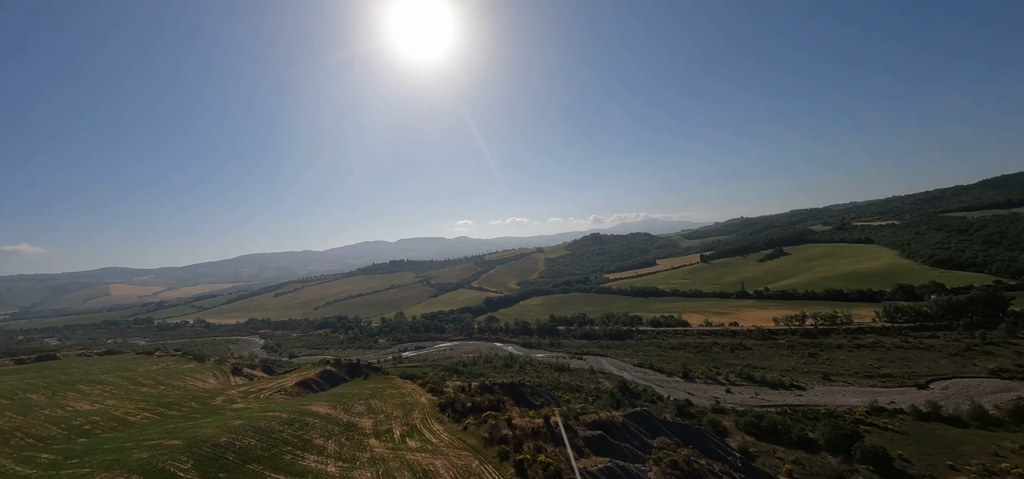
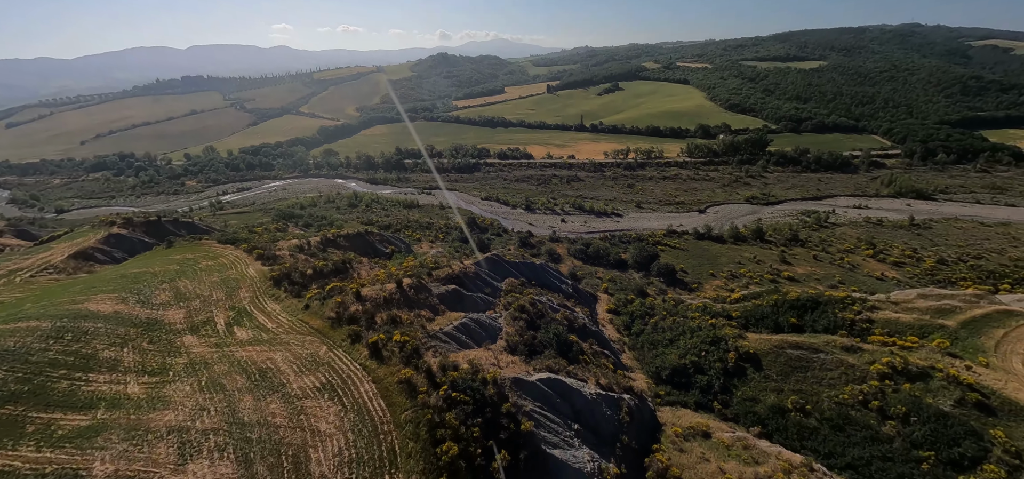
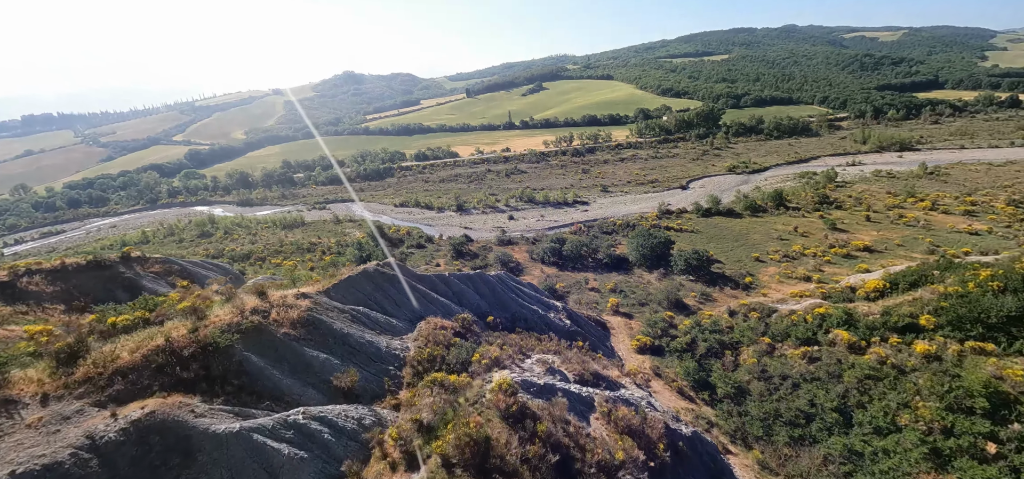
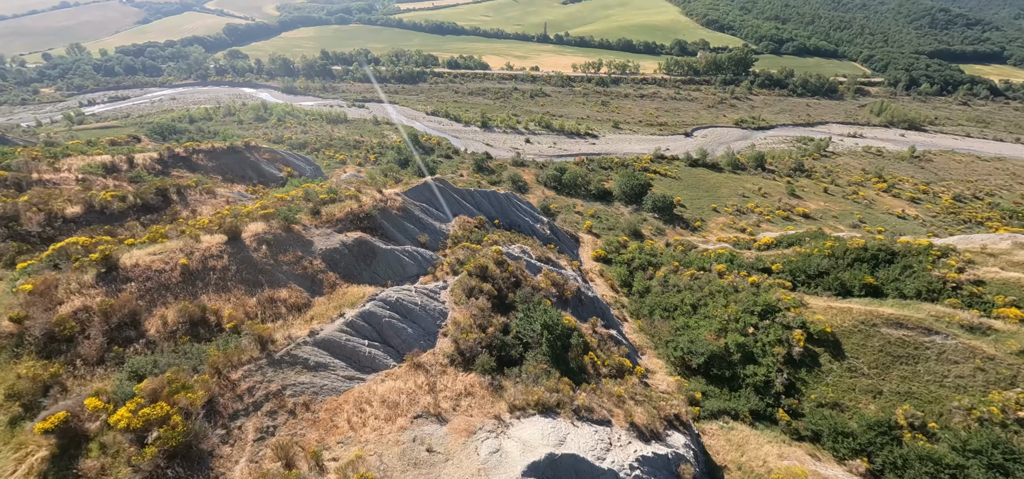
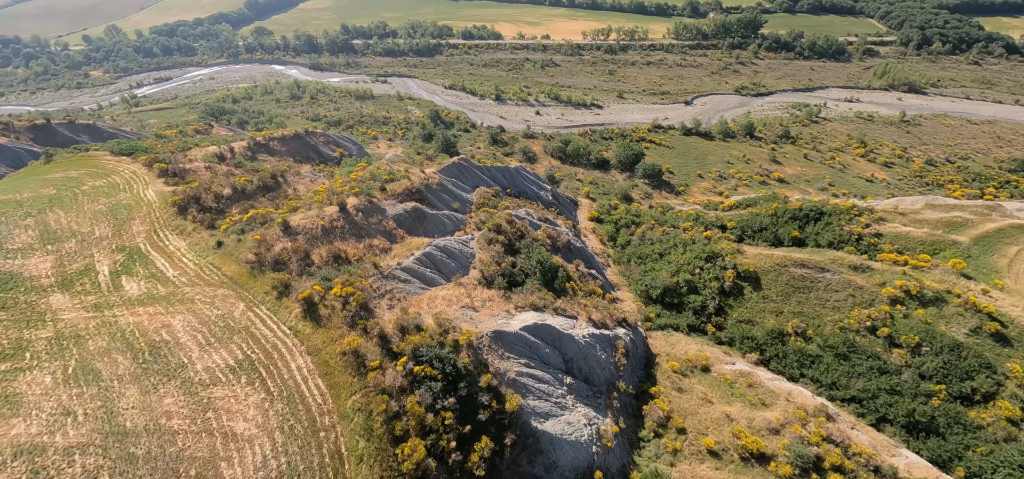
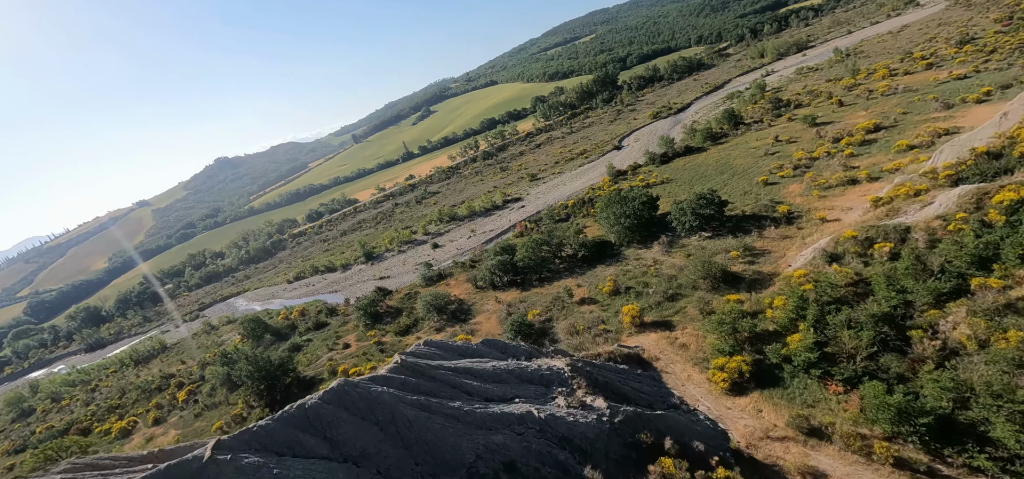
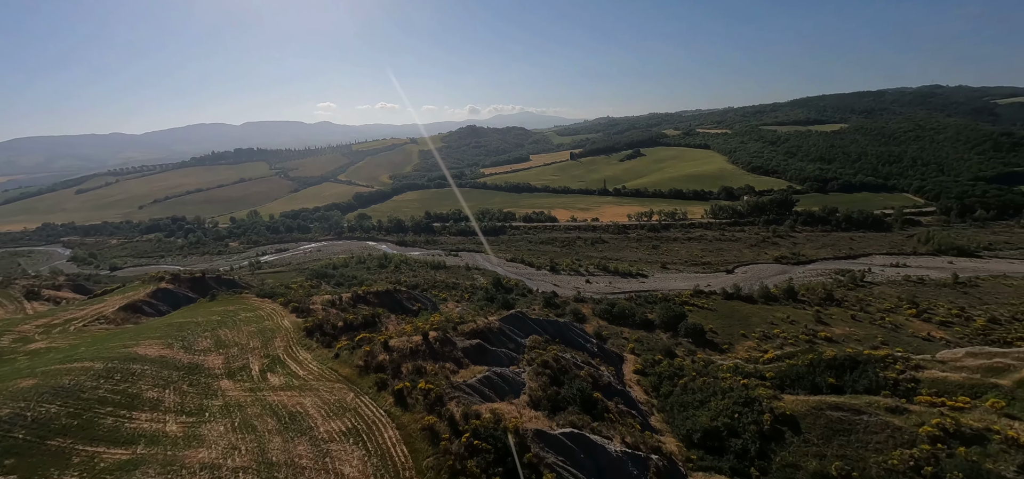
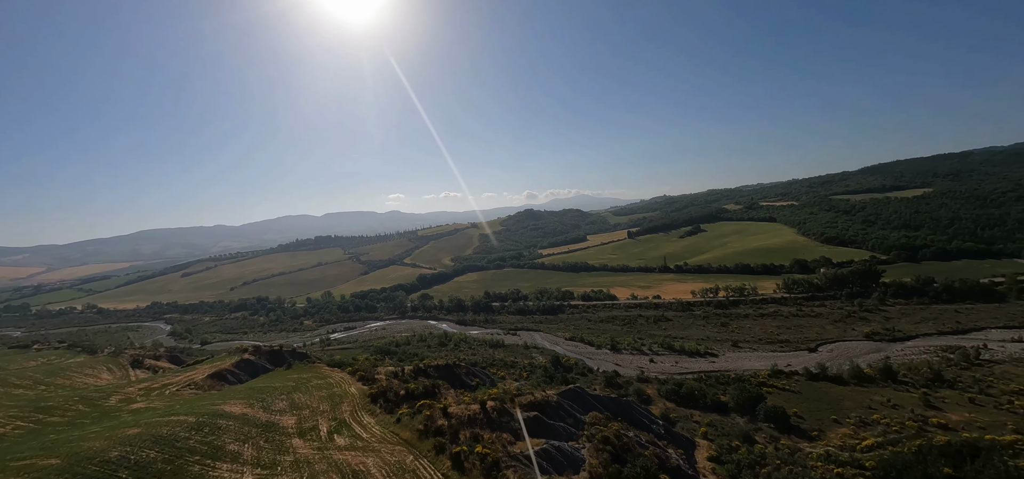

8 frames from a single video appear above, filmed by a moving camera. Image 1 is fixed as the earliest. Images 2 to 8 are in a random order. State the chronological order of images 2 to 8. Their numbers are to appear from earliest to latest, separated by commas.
8, 7, 2, 5, 4, 3, 6
